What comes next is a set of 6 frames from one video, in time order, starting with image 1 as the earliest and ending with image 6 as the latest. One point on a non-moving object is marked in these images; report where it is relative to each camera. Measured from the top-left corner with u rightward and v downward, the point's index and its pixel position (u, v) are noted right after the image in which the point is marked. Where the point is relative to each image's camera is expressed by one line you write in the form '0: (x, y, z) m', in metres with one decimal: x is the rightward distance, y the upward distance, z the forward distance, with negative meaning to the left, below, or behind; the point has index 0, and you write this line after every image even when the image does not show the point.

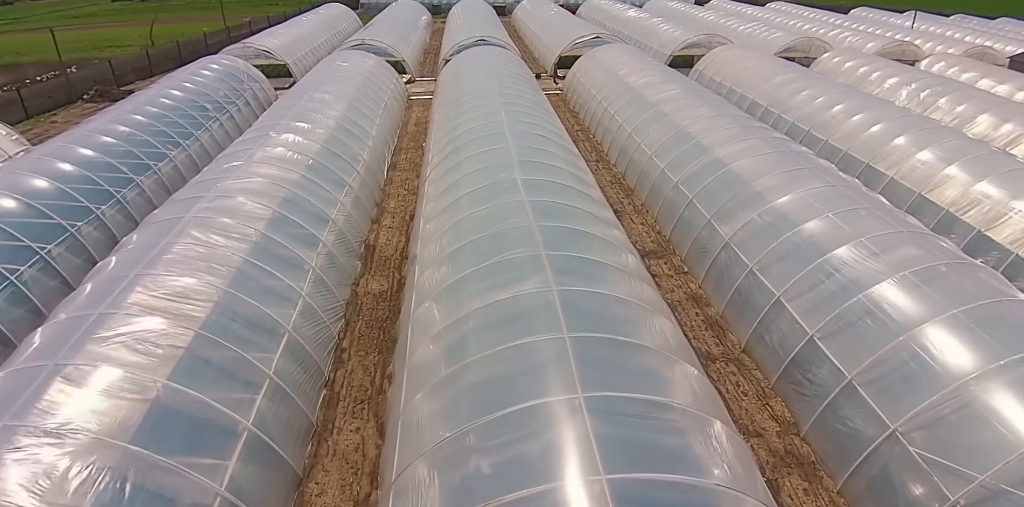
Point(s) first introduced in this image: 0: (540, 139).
0: (+0.8, +2.6, +12.5) m
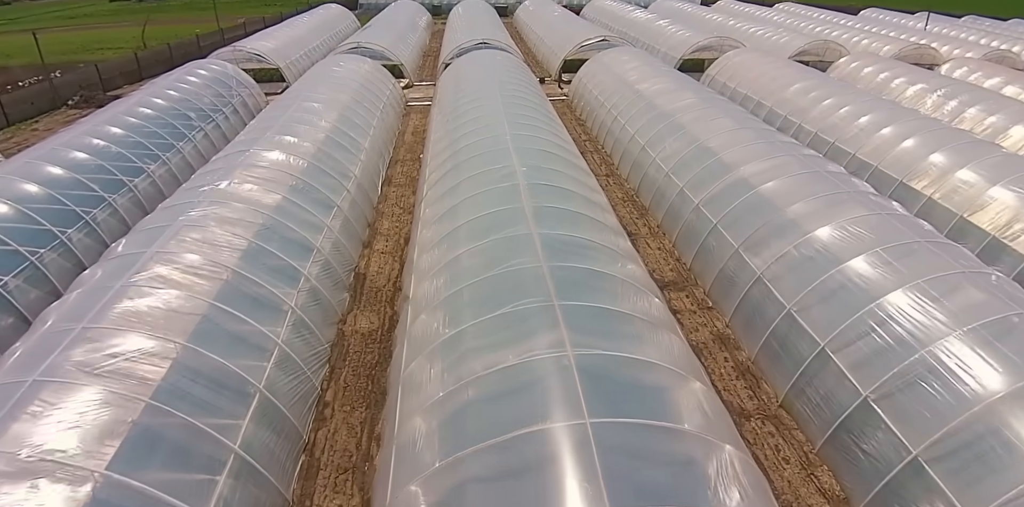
0: (+0.9, +2.0, +11.4) m
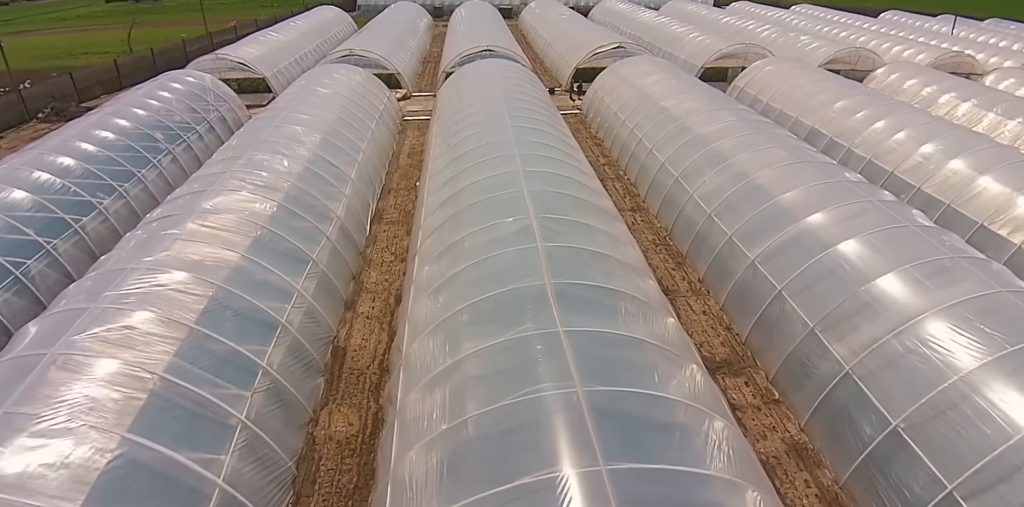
0: (+1.0, +1.7, +10.9) m
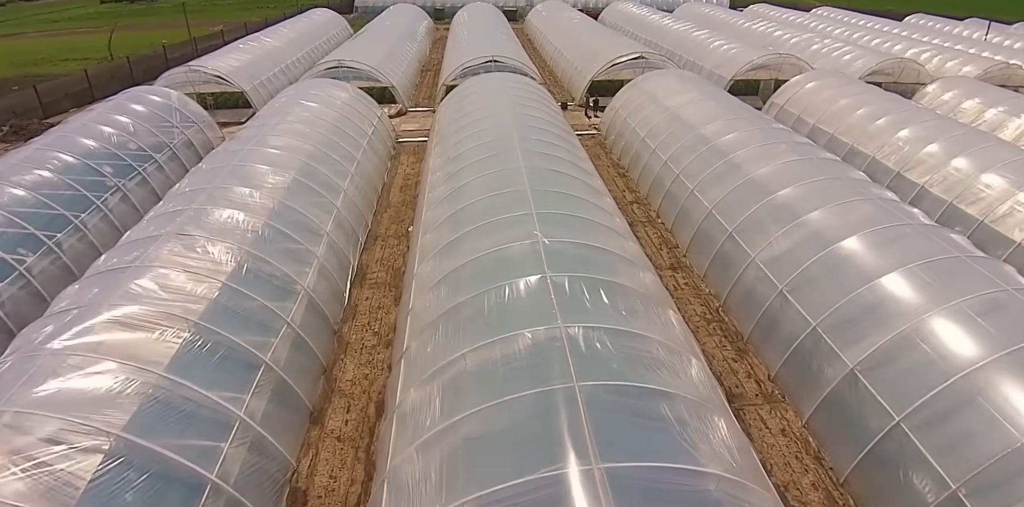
0: (+1.2, +0.3, +8.6) m
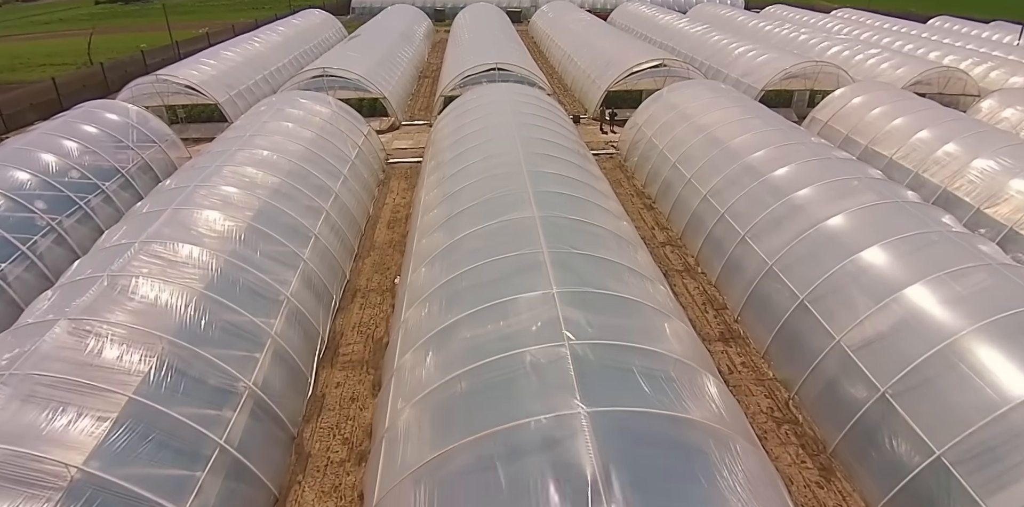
0: (+1.4, -0.8, +6.4) m
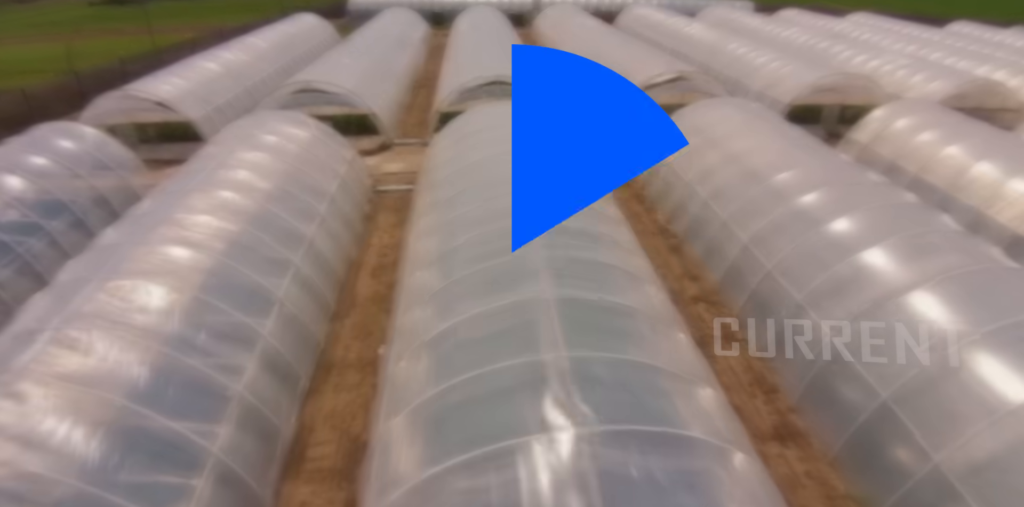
0: (+1.5, -1.9, +4.8) m
